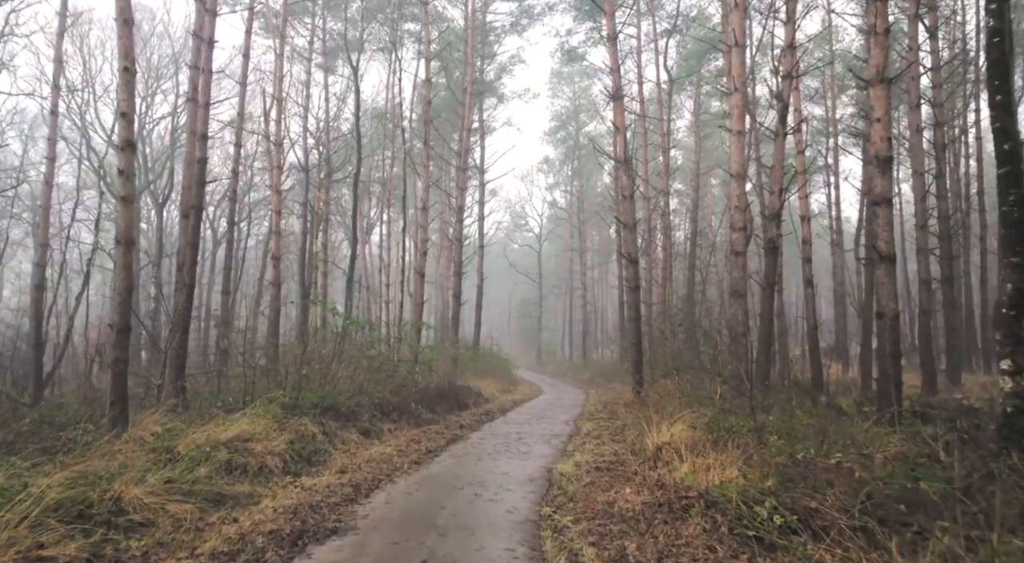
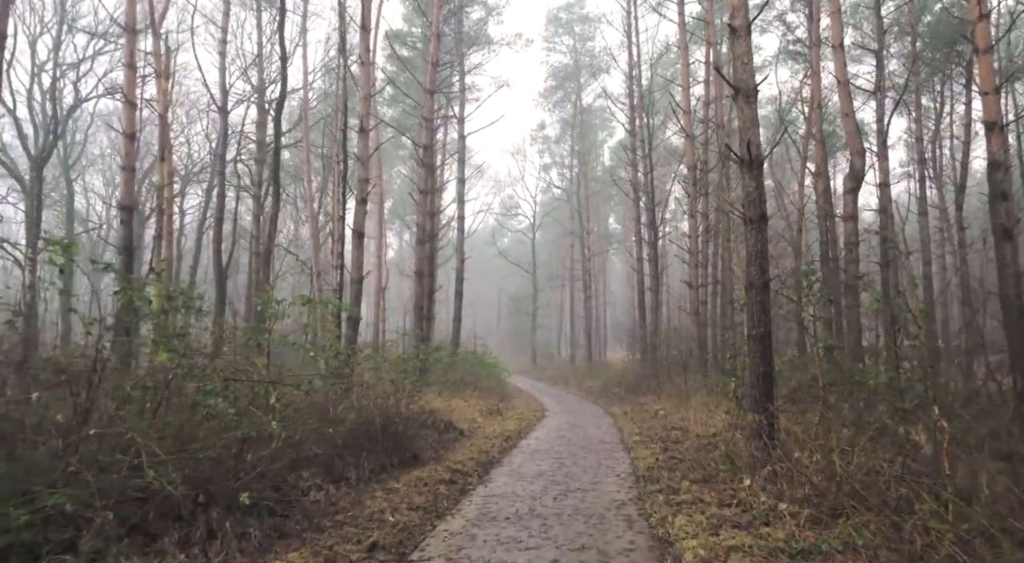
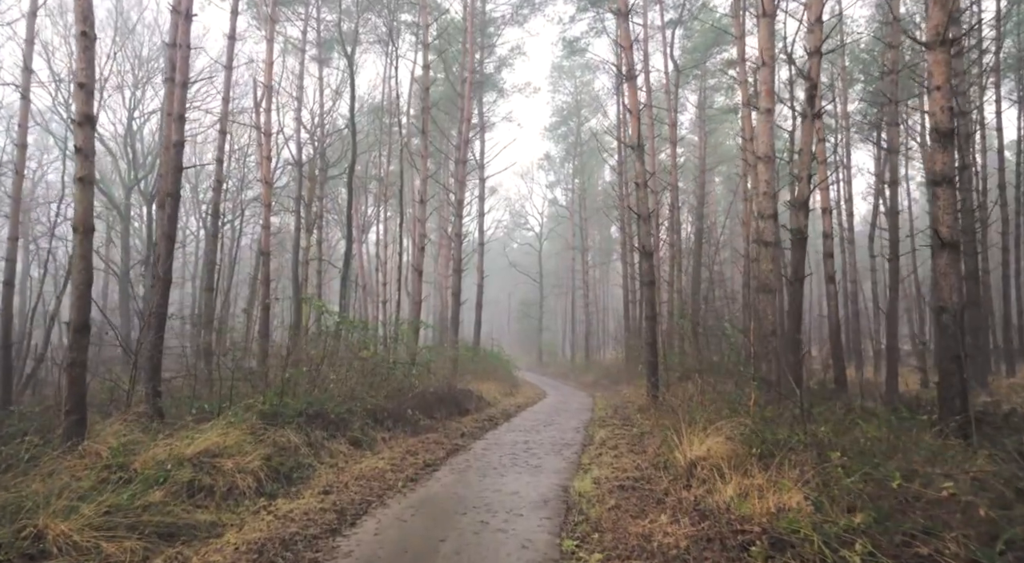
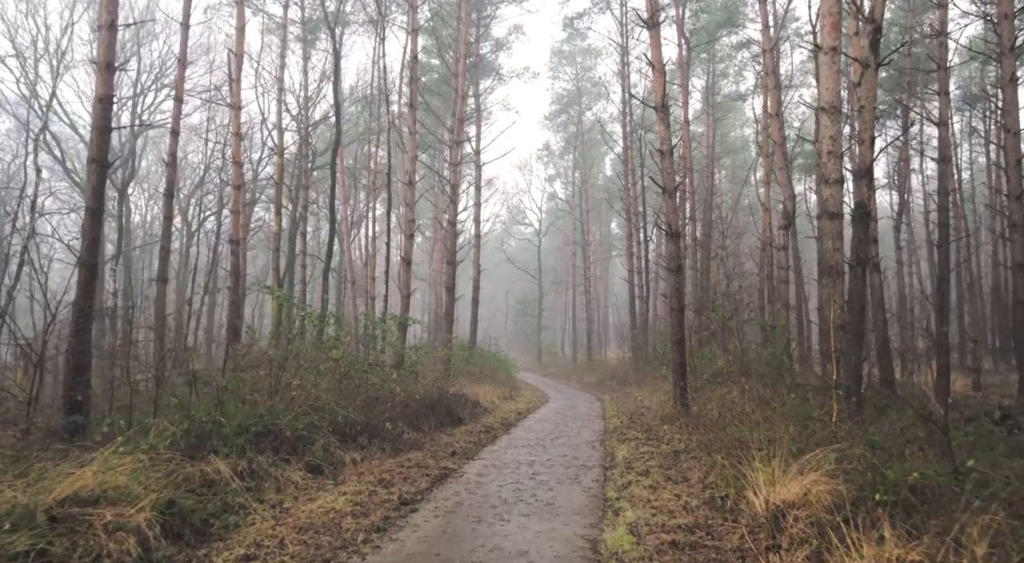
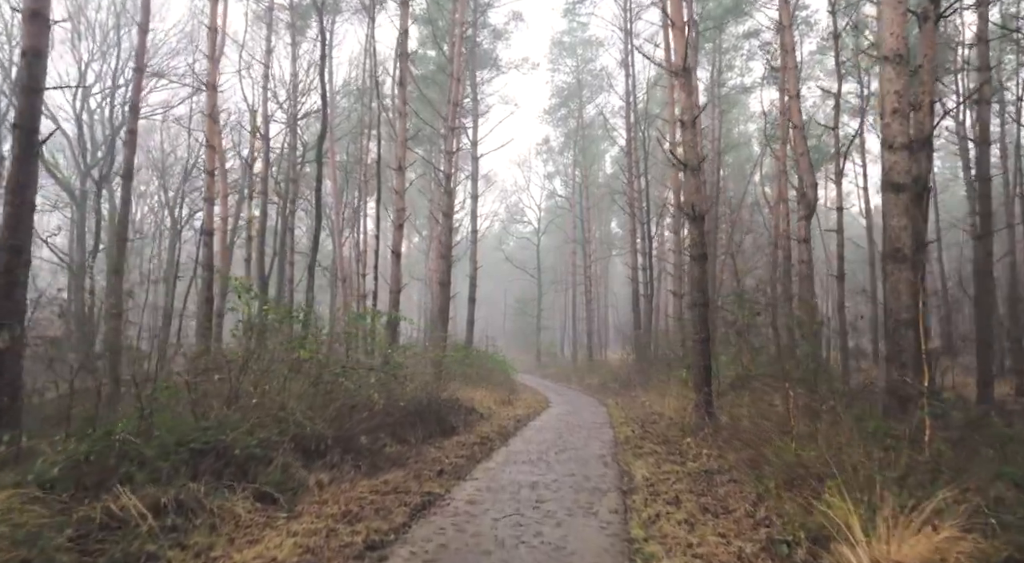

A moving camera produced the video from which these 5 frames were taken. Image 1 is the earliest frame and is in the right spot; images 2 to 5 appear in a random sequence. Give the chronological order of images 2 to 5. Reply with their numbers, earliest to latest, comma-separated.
3, 4, 5, 2
